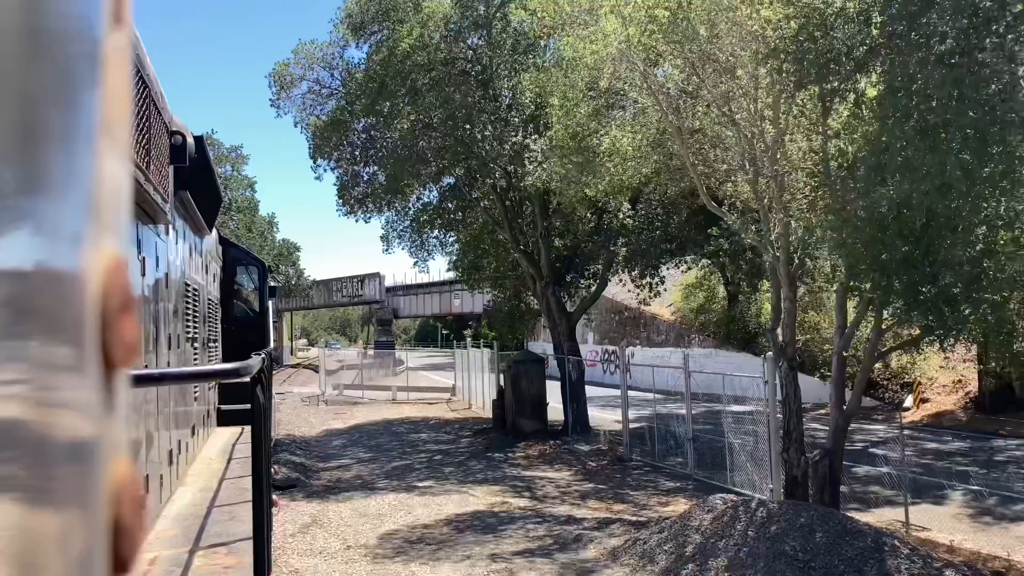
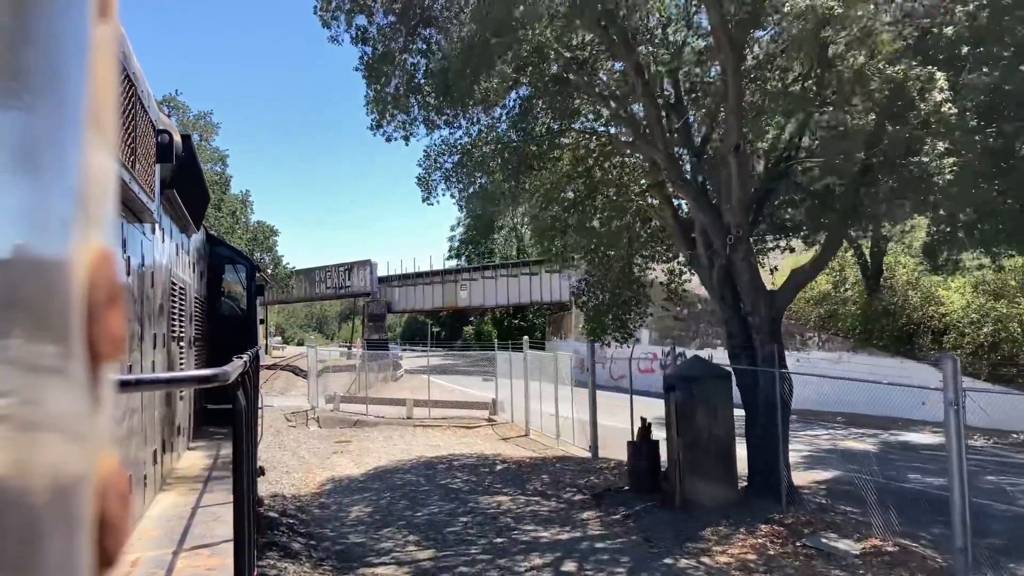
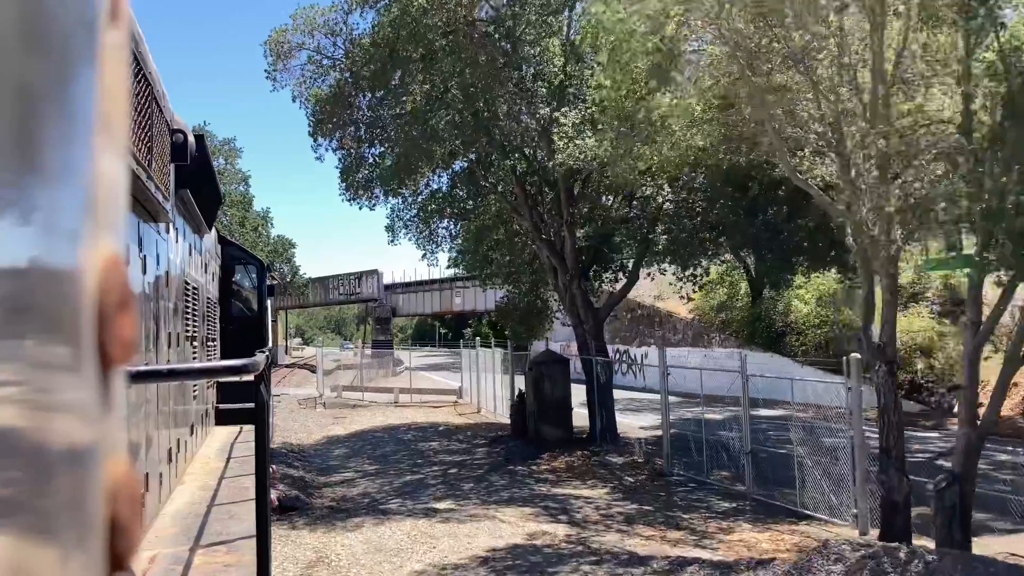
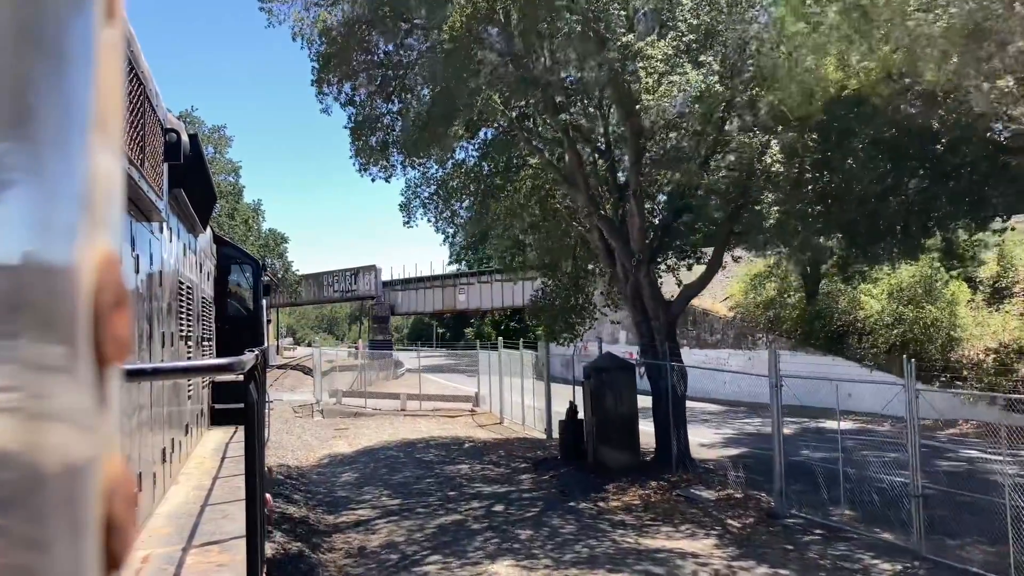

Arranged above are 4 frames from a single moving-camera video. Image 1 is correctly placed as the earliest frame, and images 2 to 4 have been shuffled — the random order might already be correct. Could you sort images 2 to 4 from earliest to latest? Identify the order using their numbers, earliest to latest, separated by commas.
3, 4, 2
